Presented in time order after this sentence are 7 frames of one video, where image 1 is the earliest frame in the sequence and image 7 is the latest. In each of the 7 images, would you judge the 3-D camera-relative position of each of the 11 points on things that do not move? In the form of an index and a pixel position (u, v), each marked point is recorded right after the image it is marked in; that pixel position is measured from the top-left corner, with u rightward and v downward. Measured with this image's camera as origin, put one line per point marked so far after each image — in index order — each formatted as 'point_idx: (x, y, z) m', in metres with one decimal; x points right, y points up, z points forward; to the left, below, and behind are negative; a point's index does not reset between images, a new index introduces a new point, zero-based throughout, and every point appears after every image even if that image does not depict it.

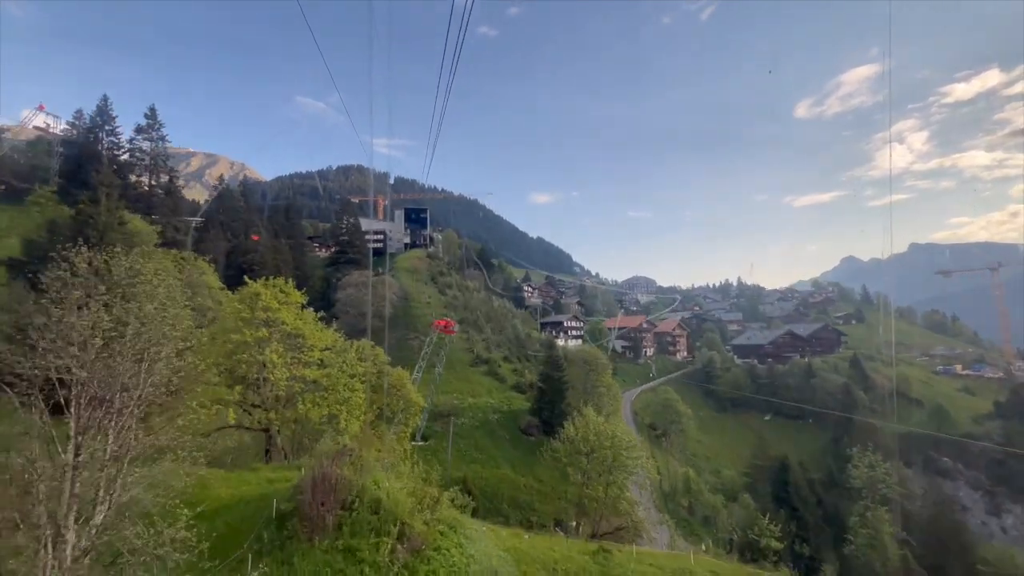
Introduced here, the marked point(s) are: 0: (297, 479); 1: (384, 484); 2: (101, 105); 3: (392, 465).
0: (-4.6, -4.1, +9.6) m
1: (-2.2, -3.5, +7.9) m
2: (-17.5, +7.8, +19.3) m
3: (-2.6, -3.8, +9.4) m
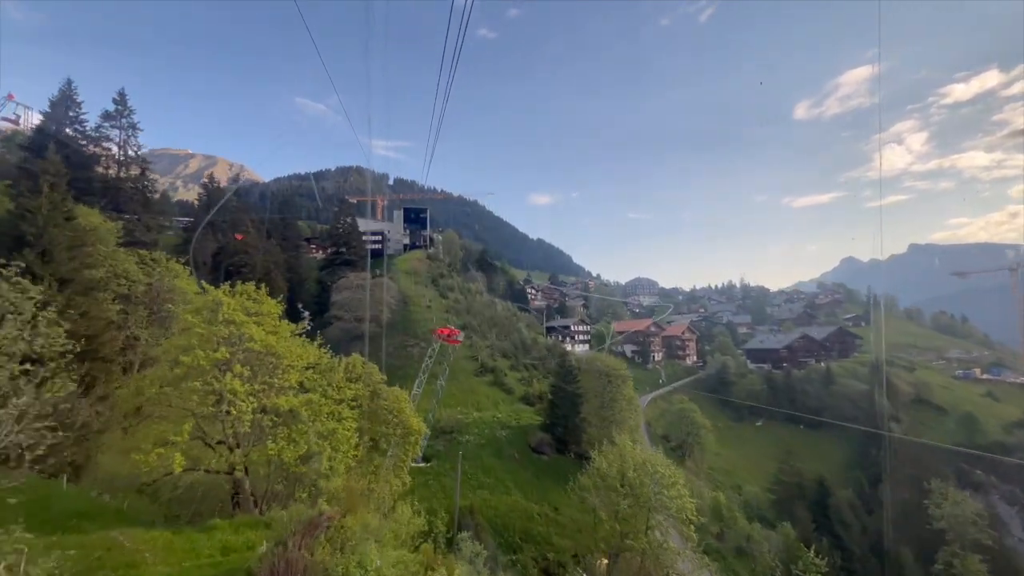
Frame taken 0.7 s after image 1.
0: (-4.2, -4.2, +7.6) m
1: (-1.8, -3.6, +6.0) m
2: (-17.1, +7.7, +17.4) m
3: (-2.2, -3.9, +7.5) m
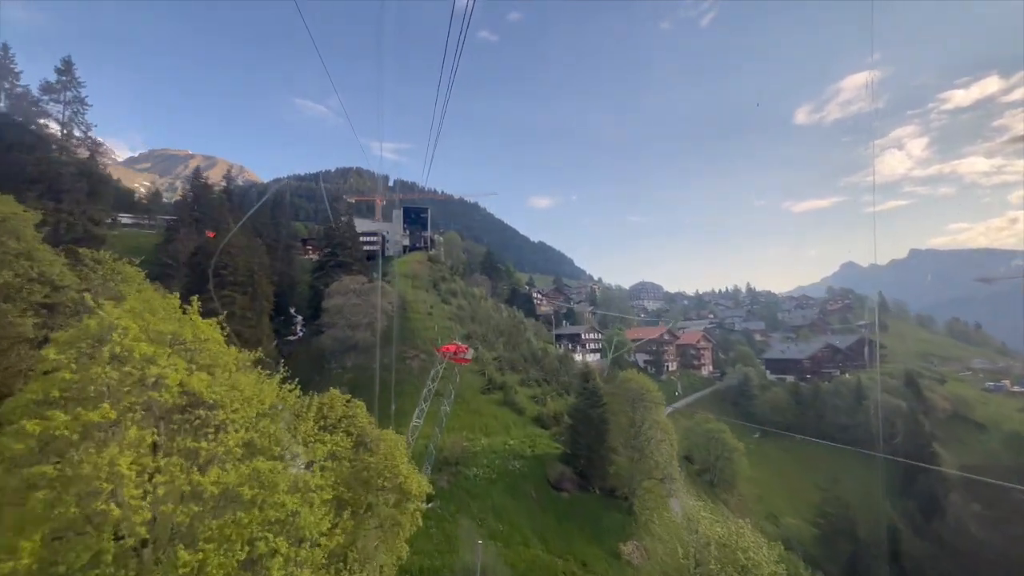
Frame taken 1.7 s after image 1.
0: (-3.6, -4.4, +4.8) m
1: (-1.2, -3.8, +3.1) m
2: (-16.5, +7.5, +14.6) m
3: (-1.6, -4.1, +4.6) m
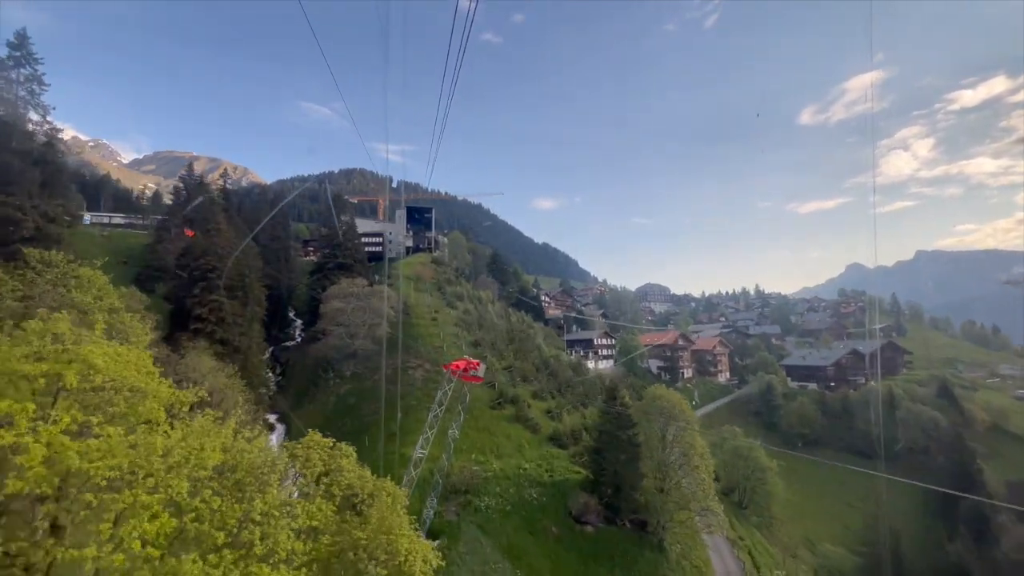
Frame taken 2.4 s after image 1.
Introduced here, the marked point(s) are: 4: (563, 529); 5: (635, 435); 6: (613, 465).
0: (-3.1, -4.6, +2.8) m
1: (-0.8, -3.9, +1.2) m
2: (-15.9, +7.3, +12.8) m
3: (-1.1, -4.3, +2.7) m
4: (+1.8, -9.2, +18.1) m
5: (+5.2, -6.4, +19.8) m
6: (+4.1, -7.2, +19.2) m
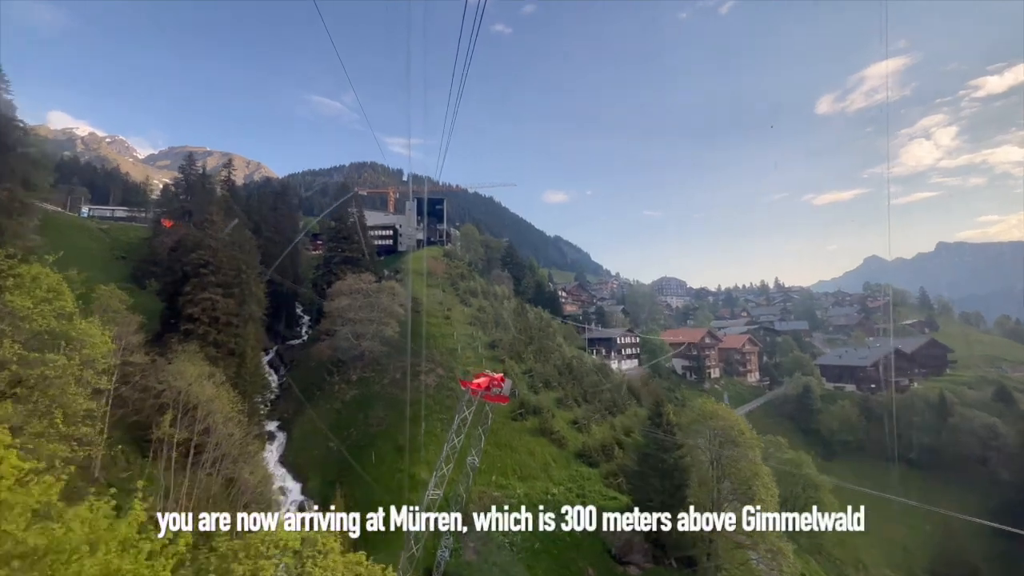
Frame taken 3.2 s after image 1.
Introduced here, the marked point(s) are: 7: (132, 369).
0: (-2.6, -4.7, +0.7) m
1: (-0.3, -4.1, -1.0) m
2: (-15.2, +7.3, +10.8) m
3: (-0.6, -4.4, +0.5) m
4: (+2.7, -9.1, +16.0) m
5: (+6.1, -6.3, +17.5) m
6: (+5.0, -7.0, +17.0) m
7: (-13.5, -2.9, +16.0) m
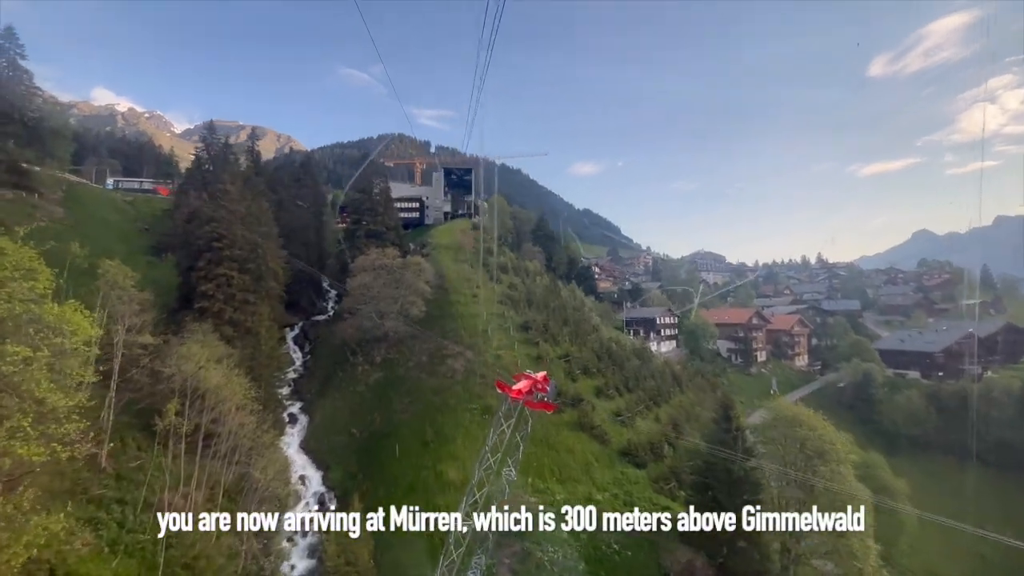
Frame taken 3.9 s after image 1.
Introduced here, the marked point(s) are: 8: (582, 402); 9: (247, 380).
0: (-2.3, -4.9, -0.9) m
1: (-0.1, -4.4, -2.8) m
2: (-14.2, +7.8, +9.3) m
3: (-0.3, -4.6, -1.2) m
4: (+3.8, -8.5, +14.3) m
5: (+7.4, -5.5, +15.5) m
6: (+6.2, -6.3, +15.0) m
7: (-12.2, -2.1, +14.9) m
8: (+2.9, -4.6, +19.4) m
9: (-9.2, -3.2, +15.8) m
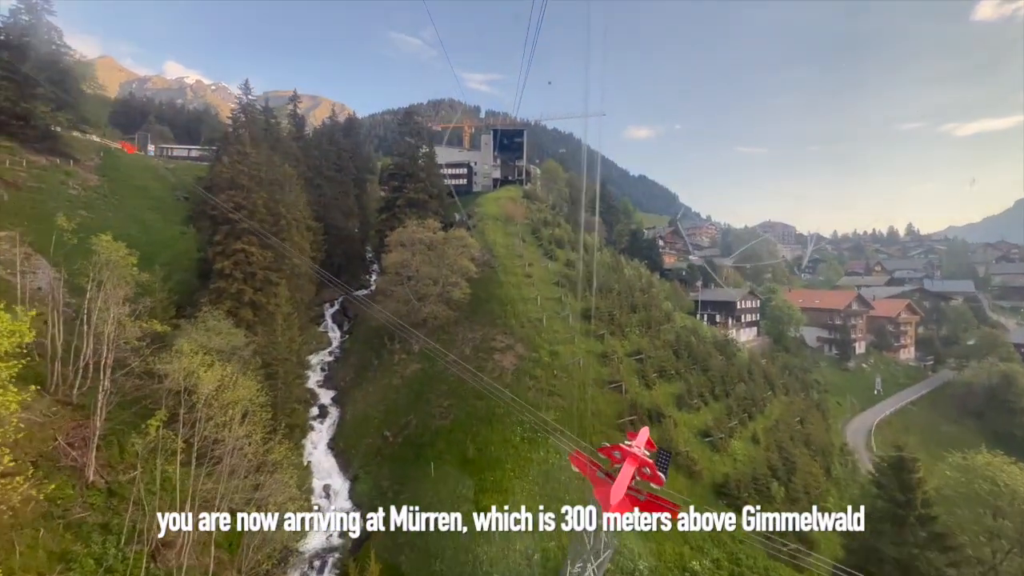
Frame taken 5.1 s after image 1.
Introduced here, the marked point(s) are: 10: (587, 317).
0: (-2.4, -5.6, -3.7) m
1: (-0.4, -5.3, -5.8) m
2: (-13.0, +8.0, +6.7) m
3: (-0.4, -5.4, -4.3) m
4: (+5.3, -8.3, +11.0) m
5: (+9.0, -5.3, +11.5) m
6: (+7.8, -6.1, +11.3) m
7: (-10.5, -1.6, +12.8) m
8: (+5.0, -4.0, +15.9) m
9: (-7.4, -2.6, +13.5) m
10: (+3.2, -1.0, +19.4) m
